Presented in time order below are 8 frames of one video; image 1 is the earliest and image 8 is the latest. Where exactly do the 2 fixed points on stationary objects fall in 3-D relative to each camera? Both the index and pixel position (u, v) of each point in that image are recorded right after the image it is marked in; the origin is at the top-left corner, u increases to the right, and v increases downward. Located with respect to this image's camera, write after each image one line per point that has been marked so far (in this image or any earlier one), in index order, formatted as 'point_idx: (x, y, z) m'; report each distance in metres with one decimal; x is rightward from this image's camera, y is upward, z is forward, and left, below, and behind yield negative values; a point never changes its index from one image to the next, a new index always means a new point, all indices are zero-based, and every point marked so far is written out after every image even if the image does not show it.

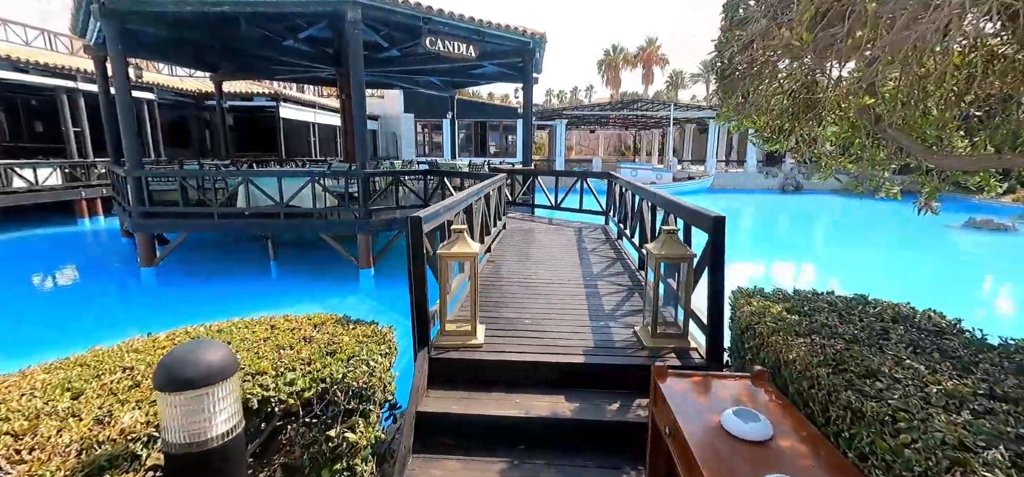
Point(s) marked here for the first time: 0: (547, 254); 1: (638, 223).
0: (+0.4, -0.2, +4.4) m
1: (+1.1, +0.1, +4.0) m
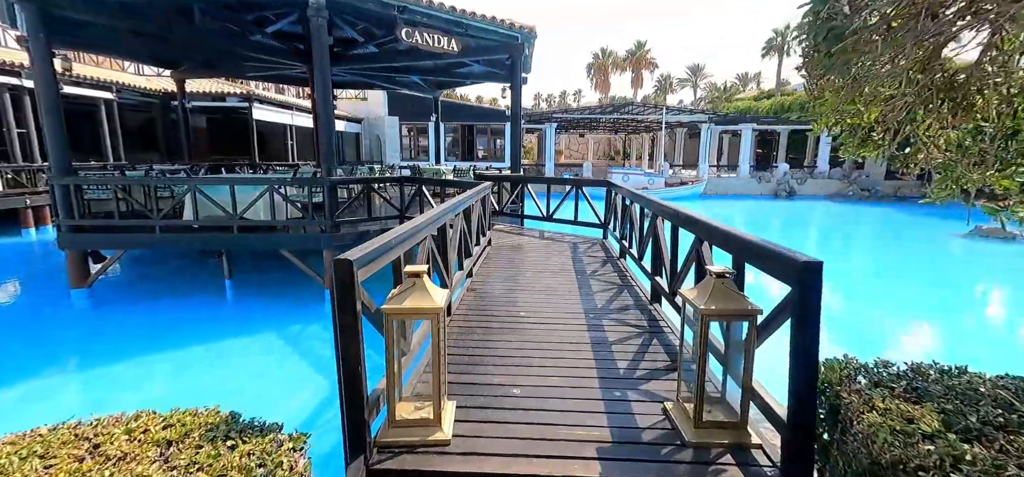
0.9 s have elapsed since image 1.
0: (+0.2, -0.3, +3.8) m
1: (+1.0, 0.0, +3.4) m
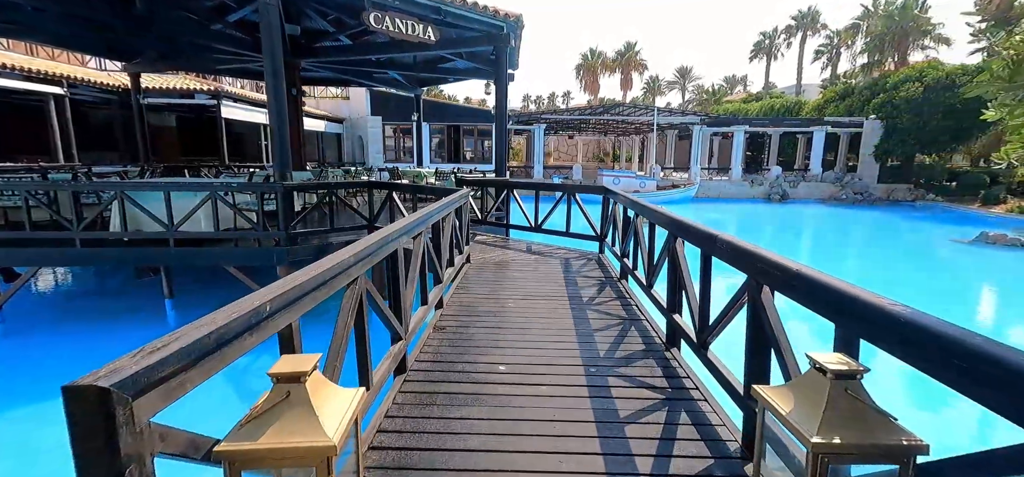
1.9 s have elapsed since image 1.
0: (+0.1, -0.5, +3.1) m
1: (+0.9, -0.2, +2.8) m
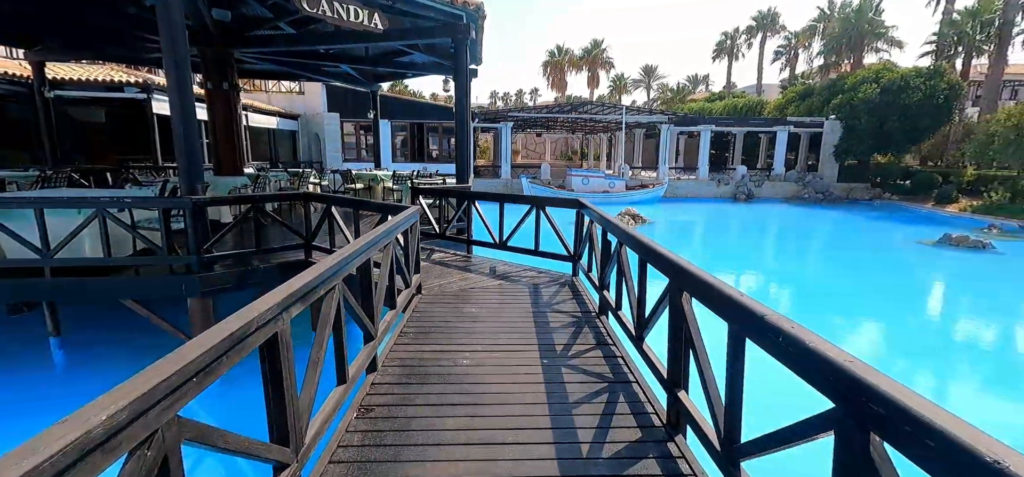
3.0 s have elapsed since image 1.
0: (-0.2, -0.7, +2.5) m
1: (+0.7, -0.4, +2.2) m
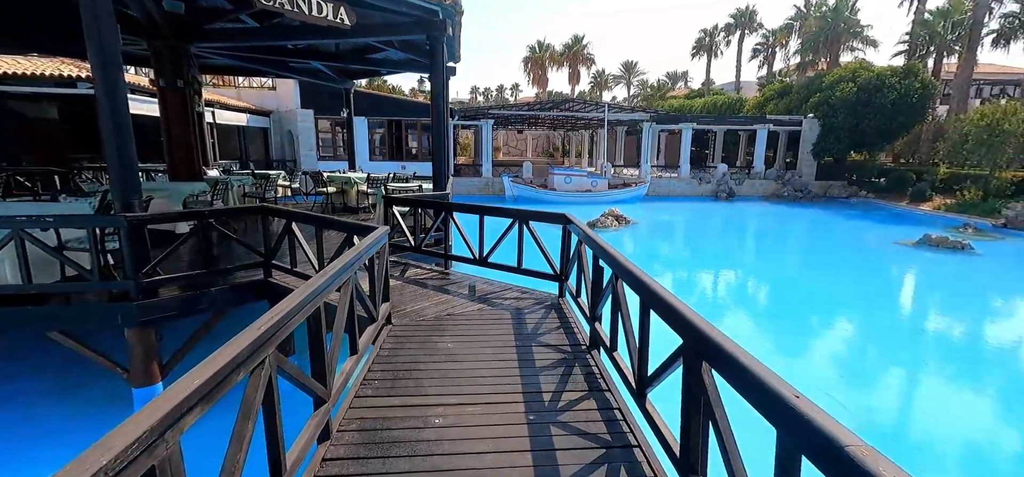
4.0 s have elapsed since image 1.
0: (-0.2, -0.8, +2.2) m
1: (+0.6, -0.5, +1.9) m
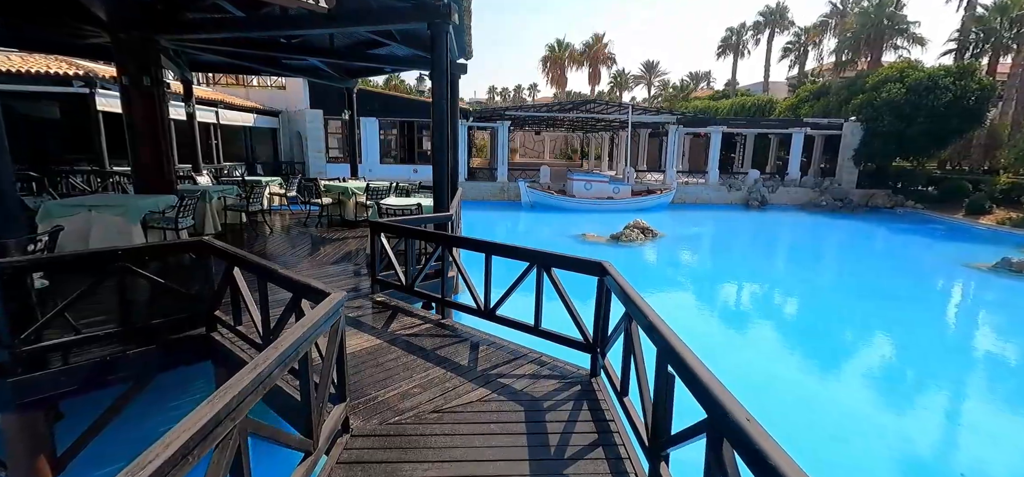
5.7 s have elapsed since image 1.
0: (-0.2, -1.2, +1.2) m
1: (+0.6, -0.9, +0.9) m
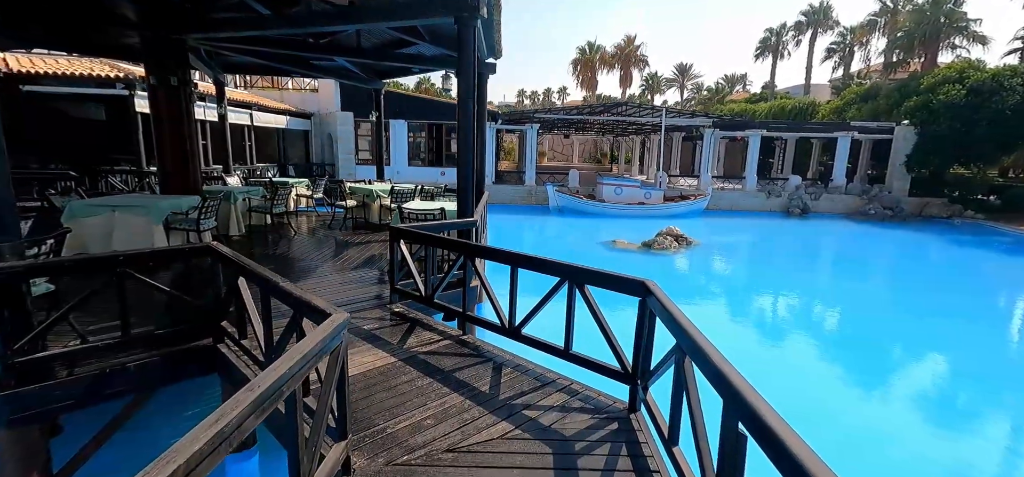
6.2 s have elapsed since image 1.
0: (-0.2, -1.2, +0.9) m
1: (+0.6, -0.9, +0.6) m
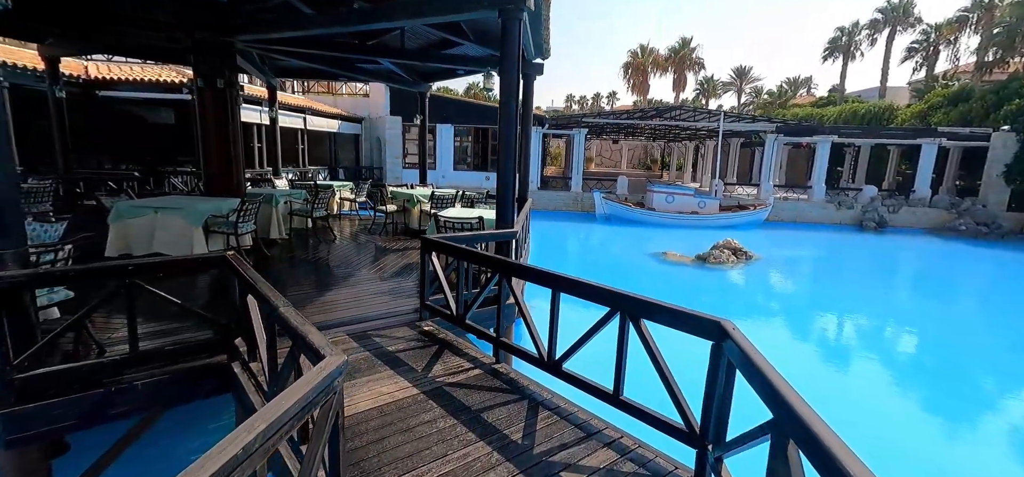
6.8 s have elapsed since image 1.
0: (-0.2, -1.3, +0.5) m
1: (+0.6, -1.0, +0.1) m
